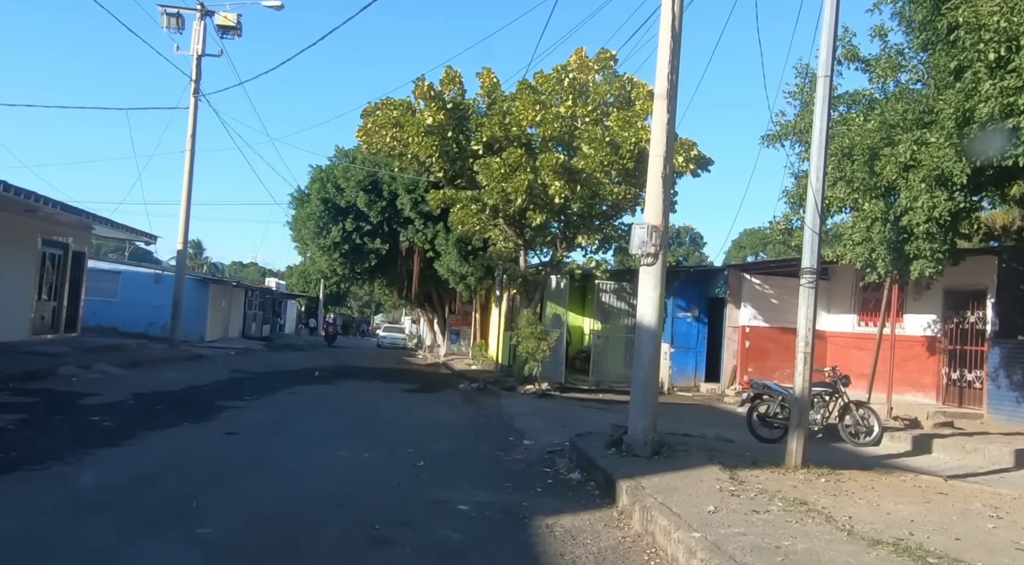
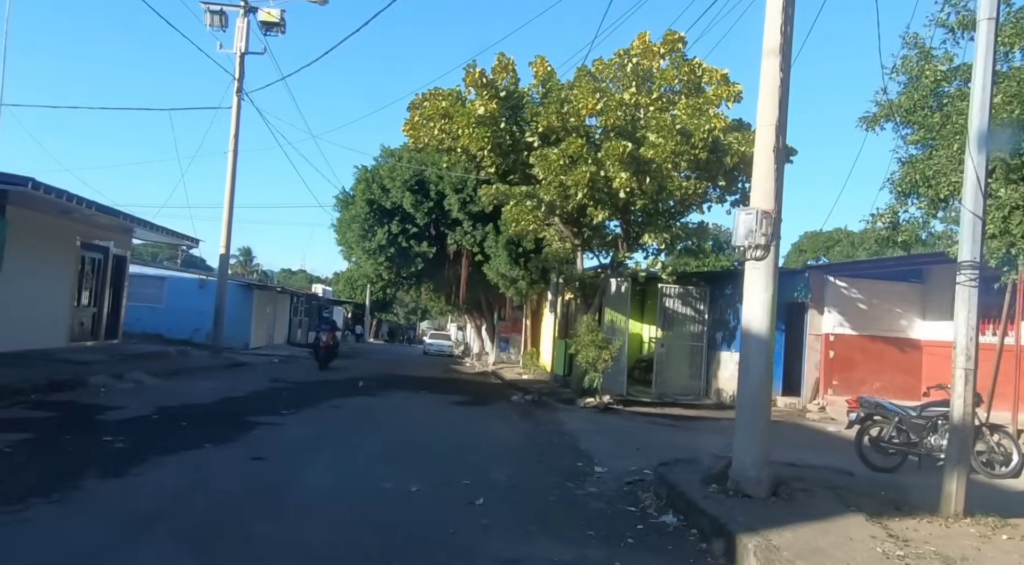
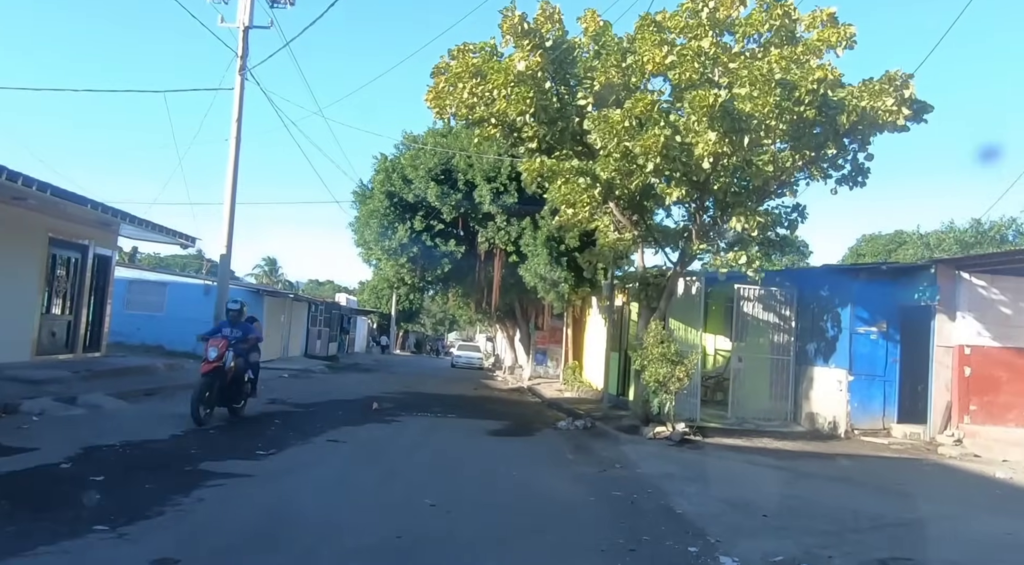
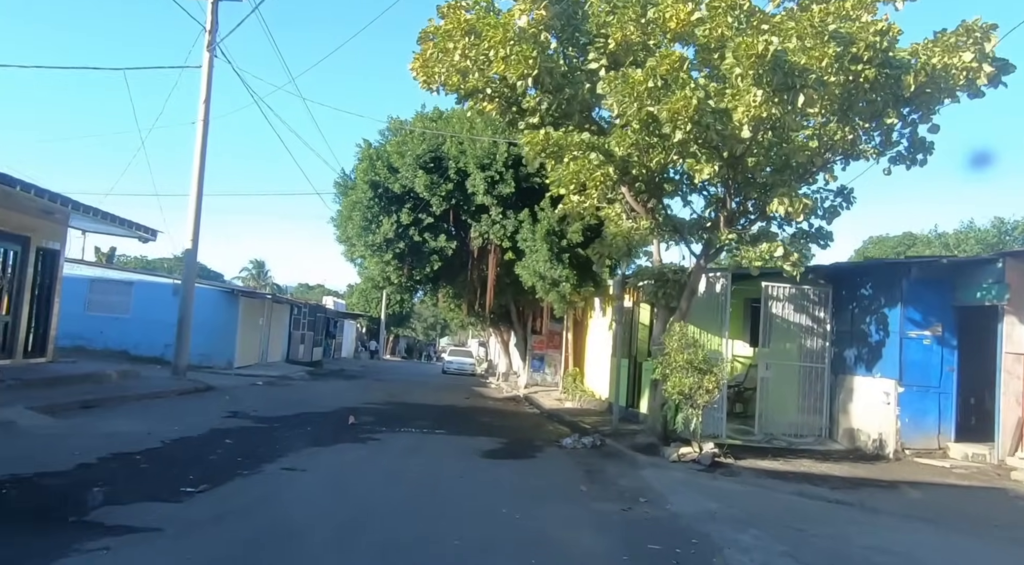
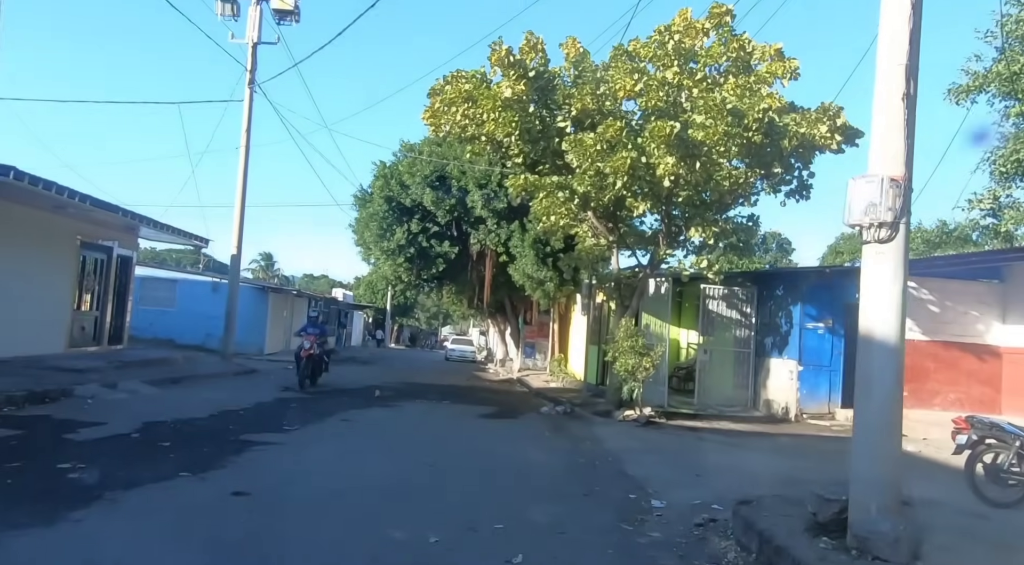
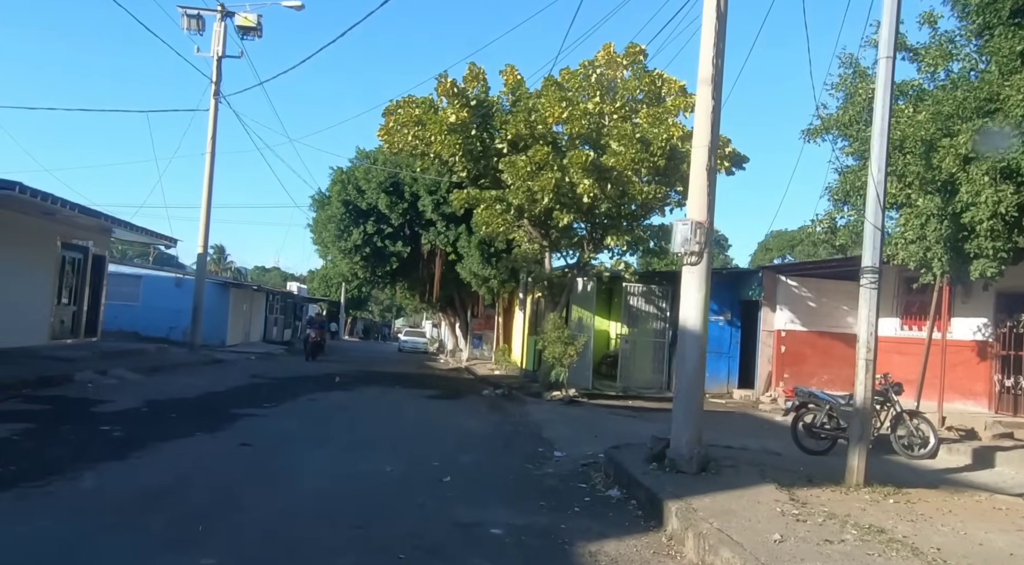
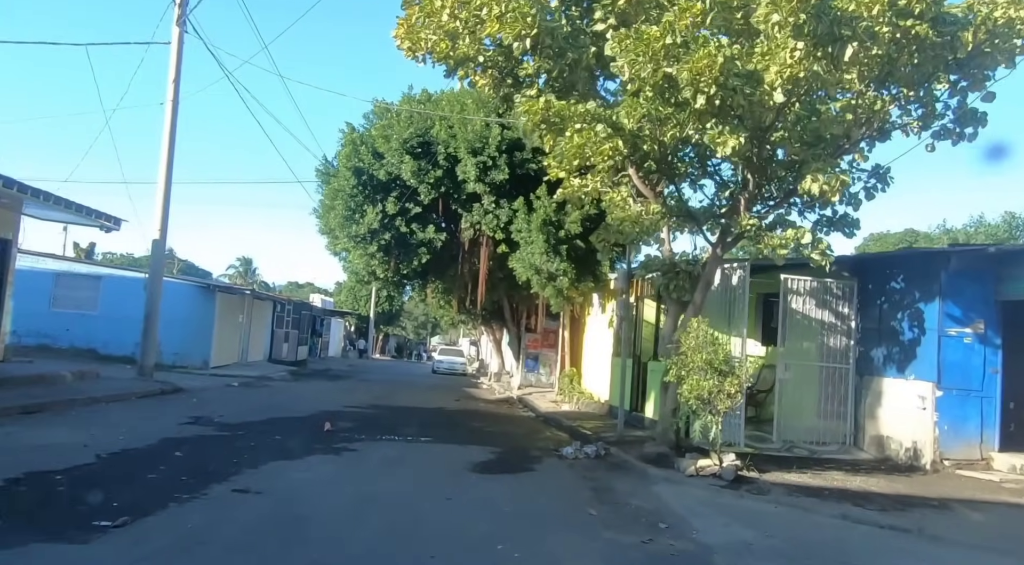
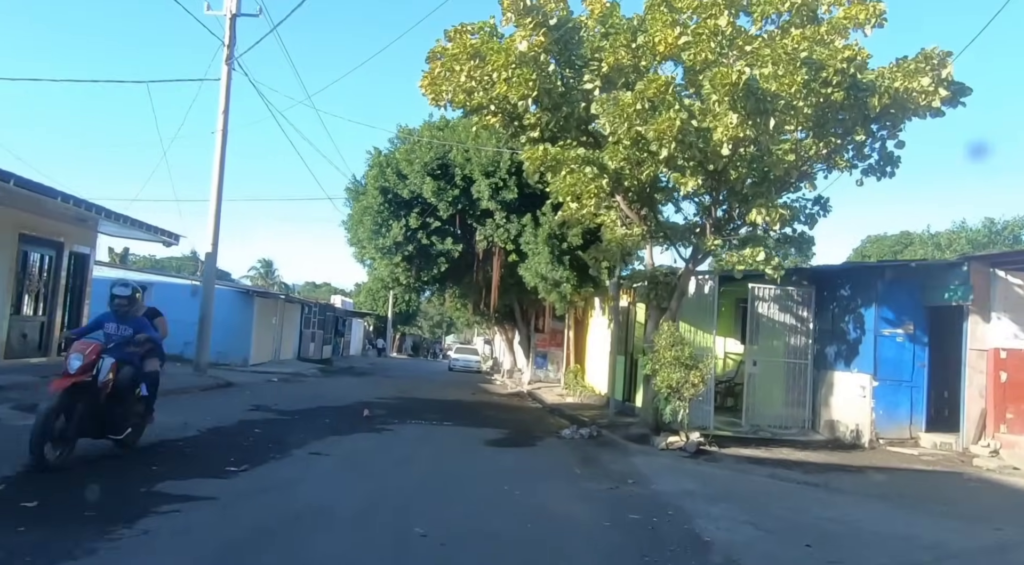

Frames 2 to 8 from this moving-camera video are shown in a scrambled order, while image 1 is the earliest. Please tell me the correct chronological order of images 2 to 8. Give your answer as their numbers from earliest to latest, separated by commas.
6, 2, 5, 3, 8, 4, 7
